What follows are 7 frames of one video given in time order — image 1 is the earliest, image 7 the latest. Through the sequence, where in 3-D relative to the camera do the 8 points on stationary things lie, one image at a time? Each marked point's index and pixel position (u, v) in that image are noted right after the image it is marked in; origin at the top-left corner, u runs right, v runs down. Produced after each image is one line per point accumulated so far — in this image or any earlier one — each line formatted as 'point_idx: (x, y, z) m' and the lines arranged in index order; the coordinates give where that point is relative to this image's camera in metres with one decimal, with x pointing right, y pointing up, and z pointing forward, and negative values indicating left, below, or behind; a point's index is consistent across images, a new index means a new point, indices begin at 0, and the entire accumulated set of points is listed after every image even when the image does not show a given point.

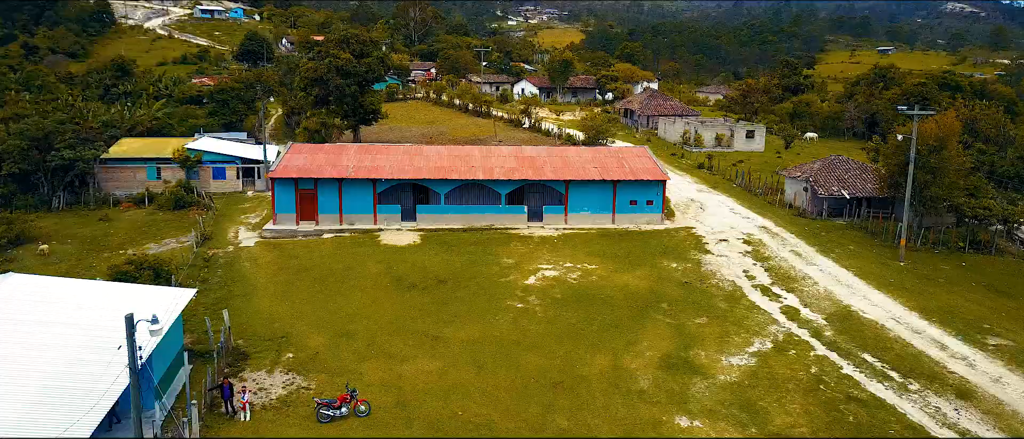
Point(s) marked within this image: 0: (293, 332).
0: (-5.9, -3.0, +18.1) m
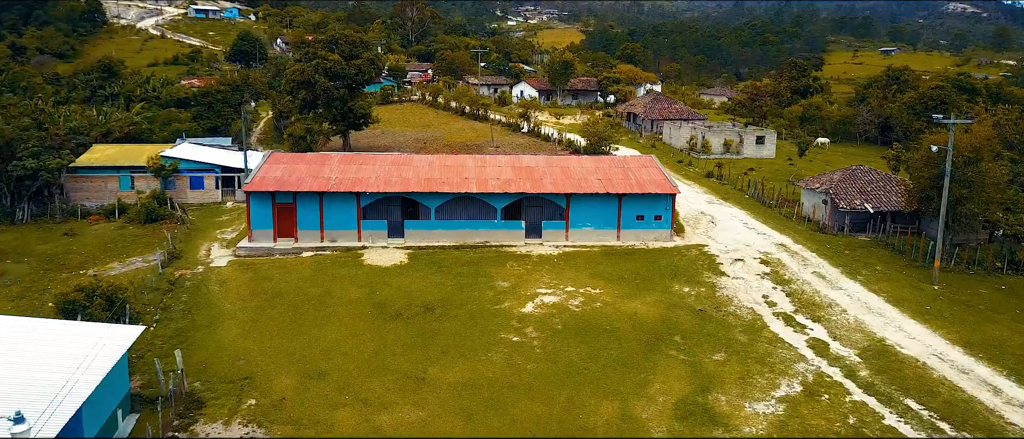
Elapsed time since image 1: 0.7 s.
0: (-6.0, -3.6, +16.0) m
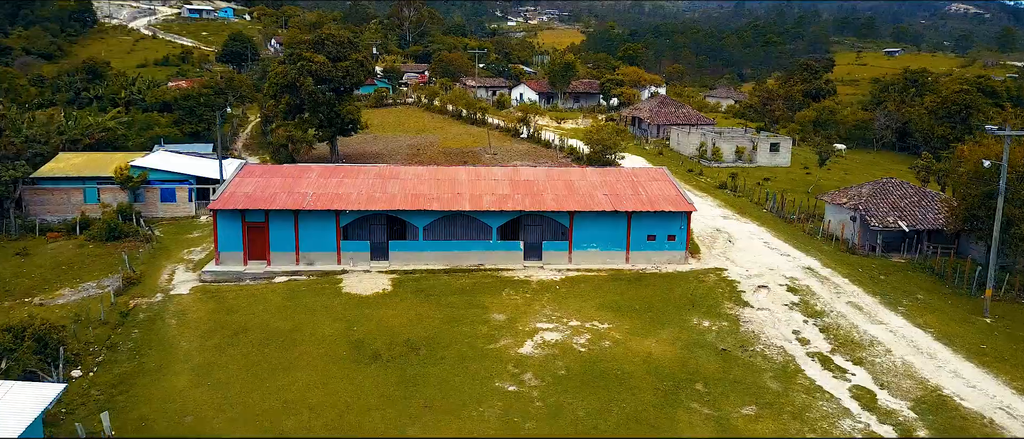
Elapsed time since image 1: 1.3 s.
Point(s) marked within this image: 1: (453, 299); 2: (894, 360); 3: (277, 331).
0: (-6.1, -4.3, +13.5) m
1: (-1.7, -2.3, +19.7) m
2: (+9.4, -3.5, +16.7) m
3: (-6.3, -3.0, +17.9) m
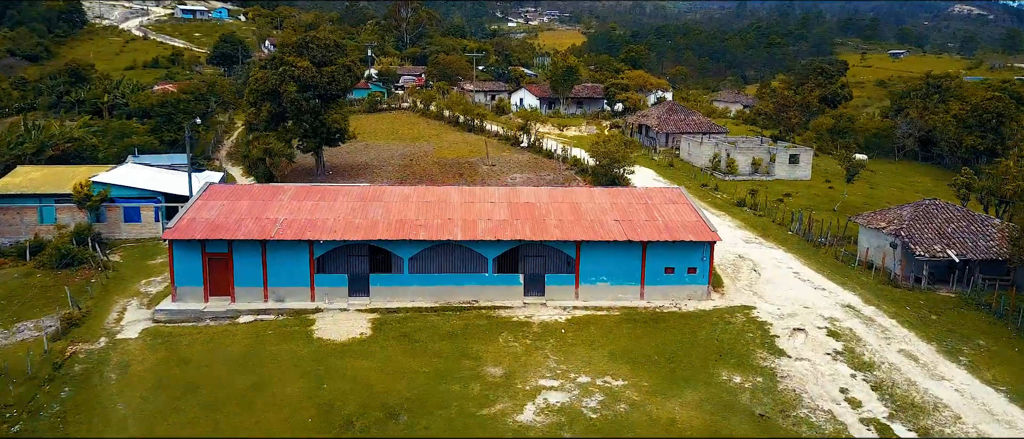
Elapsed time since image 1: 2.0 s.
0: (-6.2, -5.1, +10.8) m
1: (-1.8, -3.2, +16.9) m
2: (+9.4, -4.3, +13.9) m
3: (-6.3, -3.8, +15.2) m
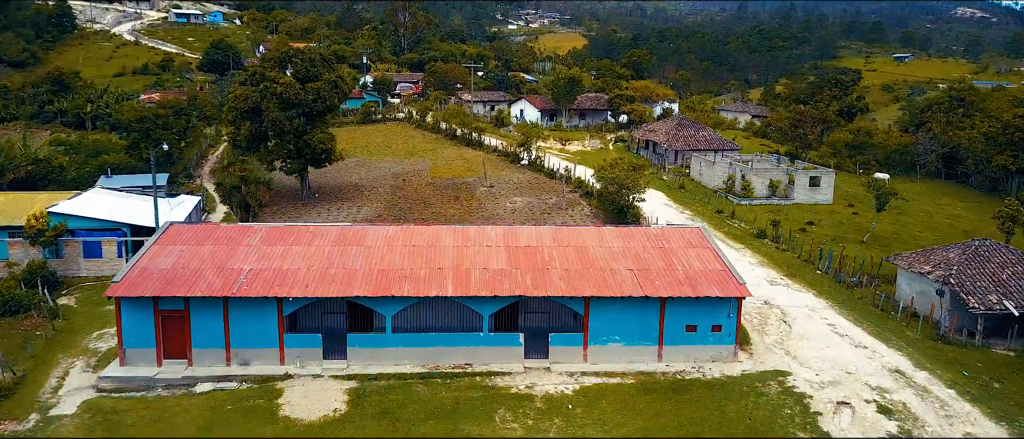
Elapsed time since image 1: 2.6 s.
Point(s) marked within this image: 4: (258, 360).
0: (-6.2, -6.4, +8.3) m
1: (-1.8, -4.5, +14.5) m
2: (+9.4, -5.6, +11.4) m
3: (-6.3, -5.1, +12.7) m
4: (-6.3, -3.5, +16.8) m
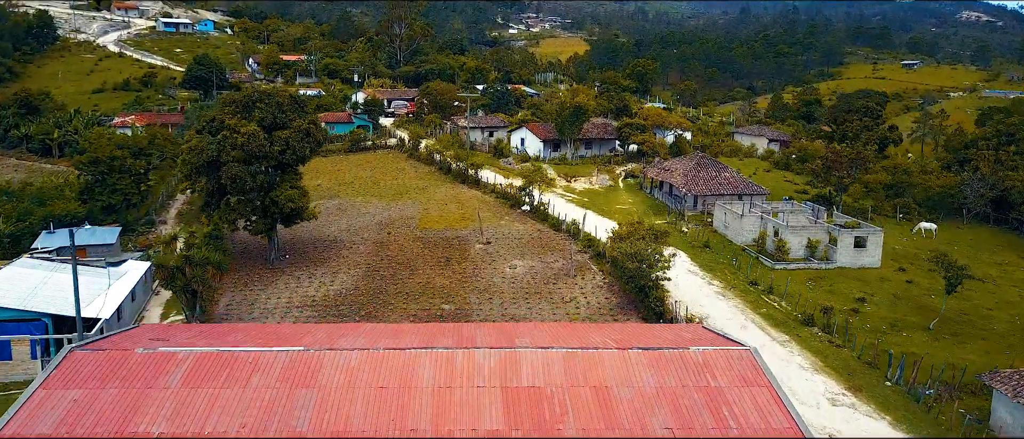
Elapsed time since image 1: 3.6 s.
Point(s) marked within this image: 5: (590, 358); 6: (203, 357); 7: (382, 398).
0: (-6.2, -9.2, +4.0) m
1: (-1.8, -7.2, +10.1) m
2: (+9.3, -8.4, +7.1) m
3: (-6.4, -7.9, +8.3) m
4: (-6.3, -6.3, +12.4) m
5: (+1.7, -3.2, +15.2) m
6: (-6.9, -3.1, +14.9) m
7: (-2.7, -3.7, +13.9) m
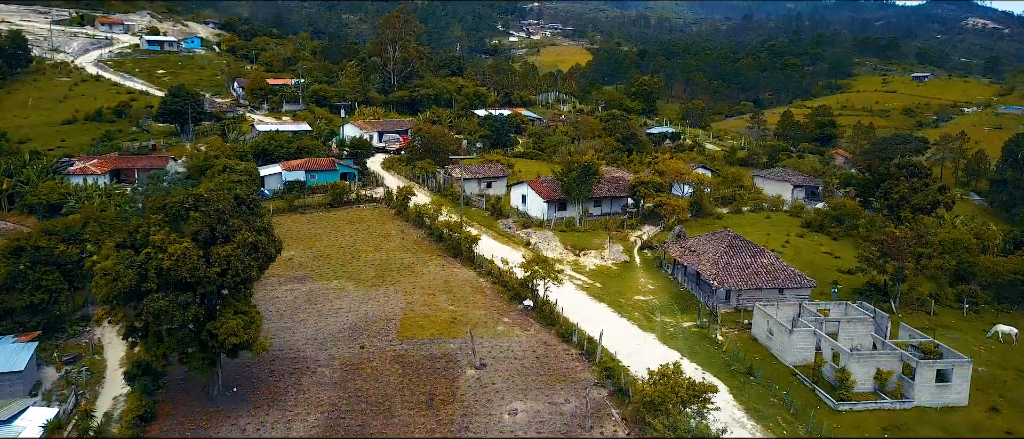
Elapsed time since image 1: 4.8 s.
0: (-6.3, -13.5, -1.6) m
1: (-1.8, -11.6, +4.5) m
2: (+9.3, -12.8, +1.5) m
3: (-6.4, -12.2, +2.7) m
4: (-6.4, -10.6, +6.8) m
5: (+1.7, -7.6, +9.6) m
6: (-6.9, -7.5, +9.4) m
7: (-2.7, -8.1, +8.3) m
